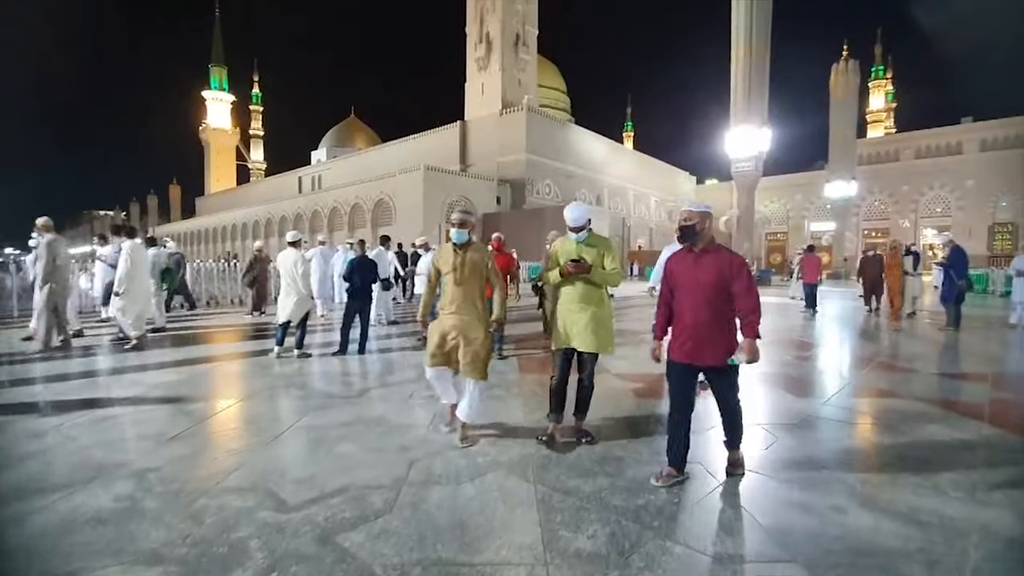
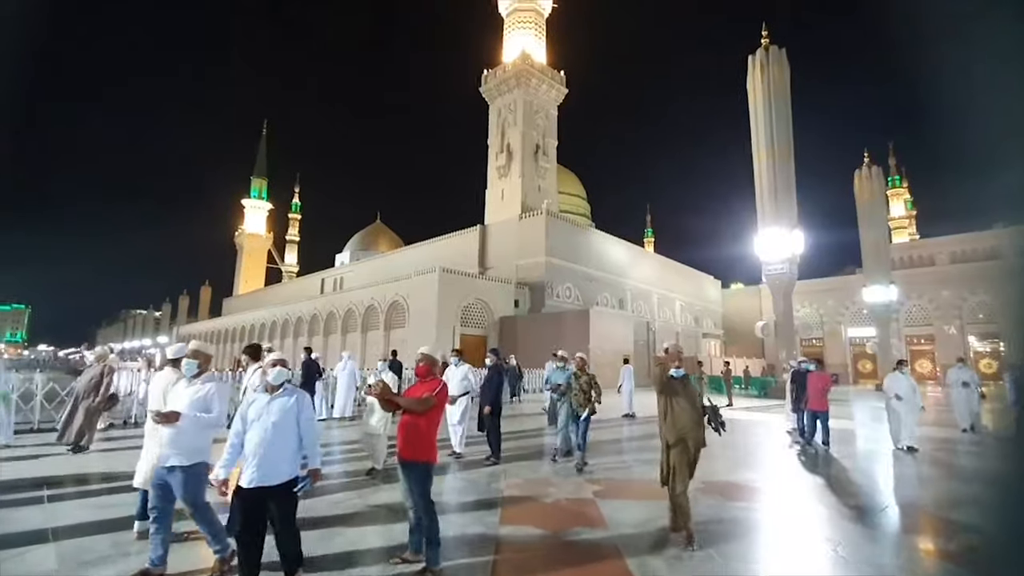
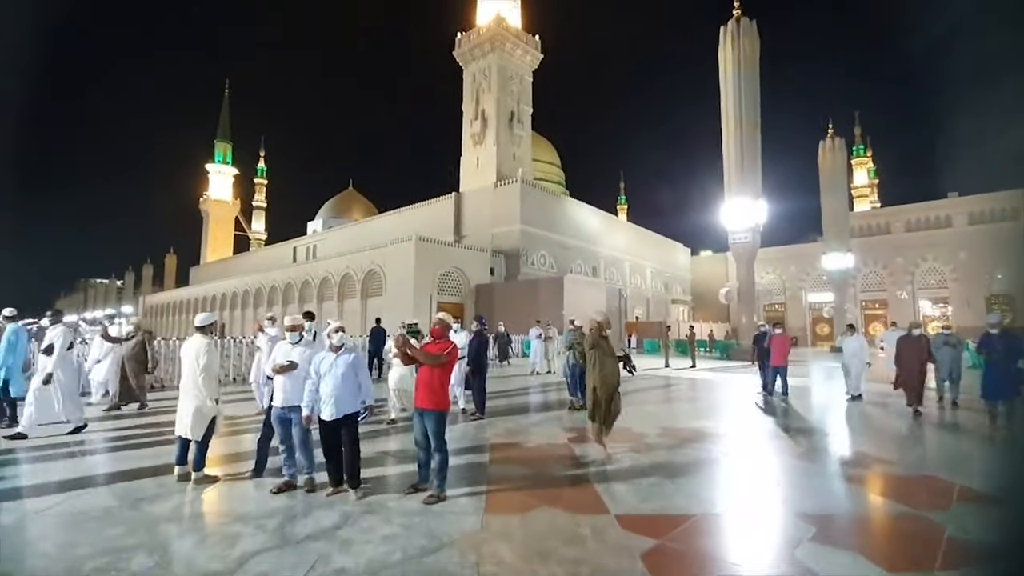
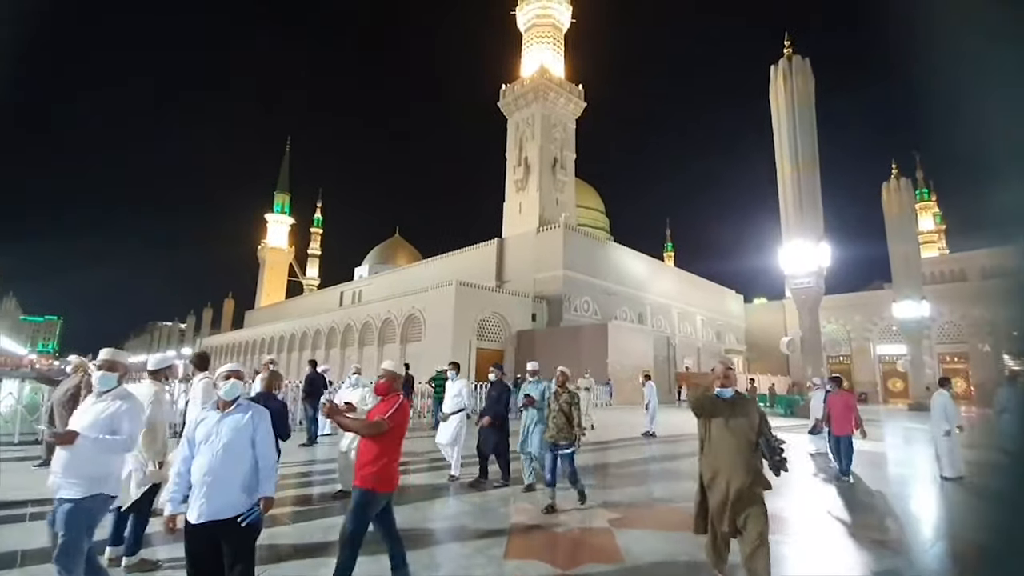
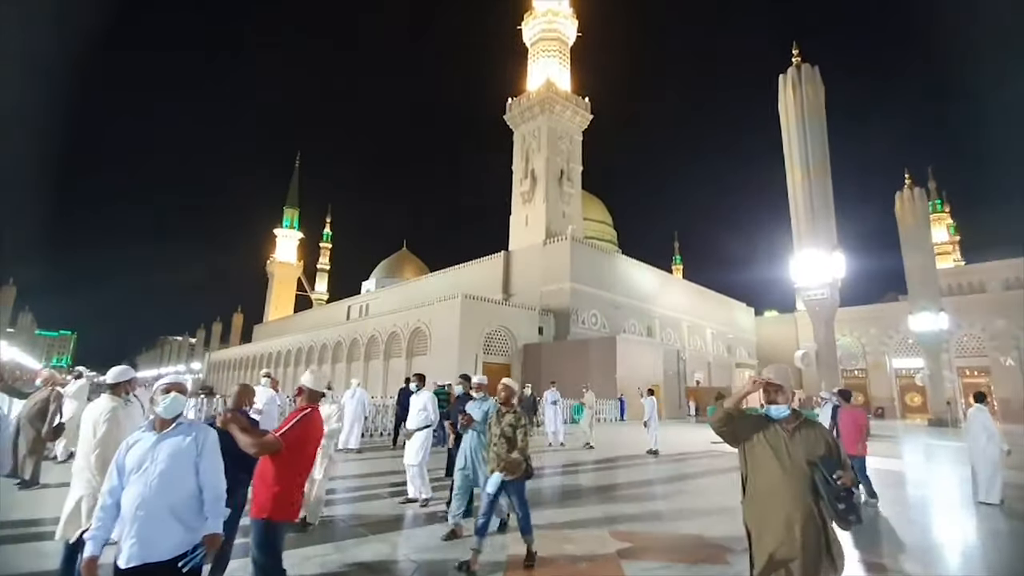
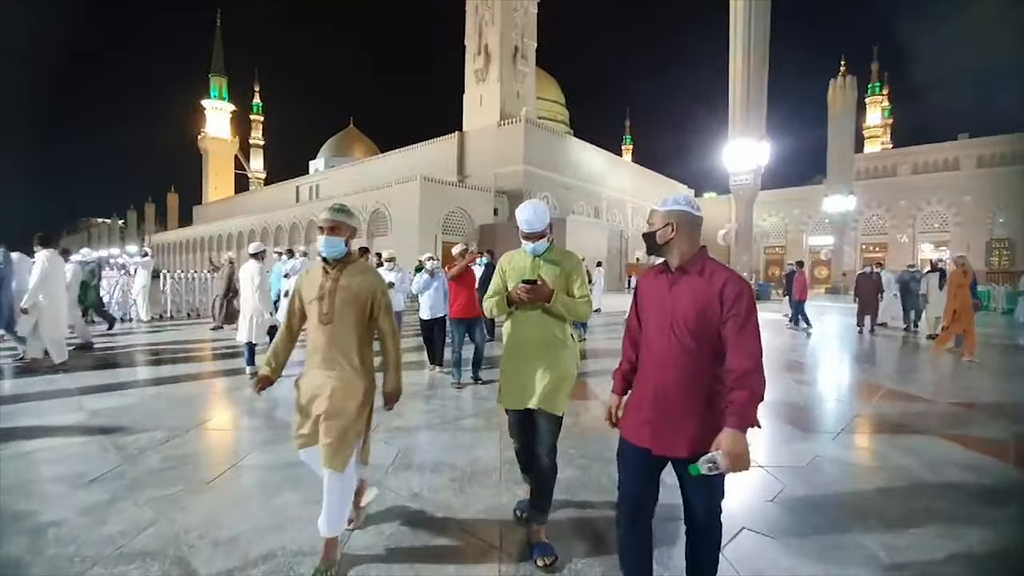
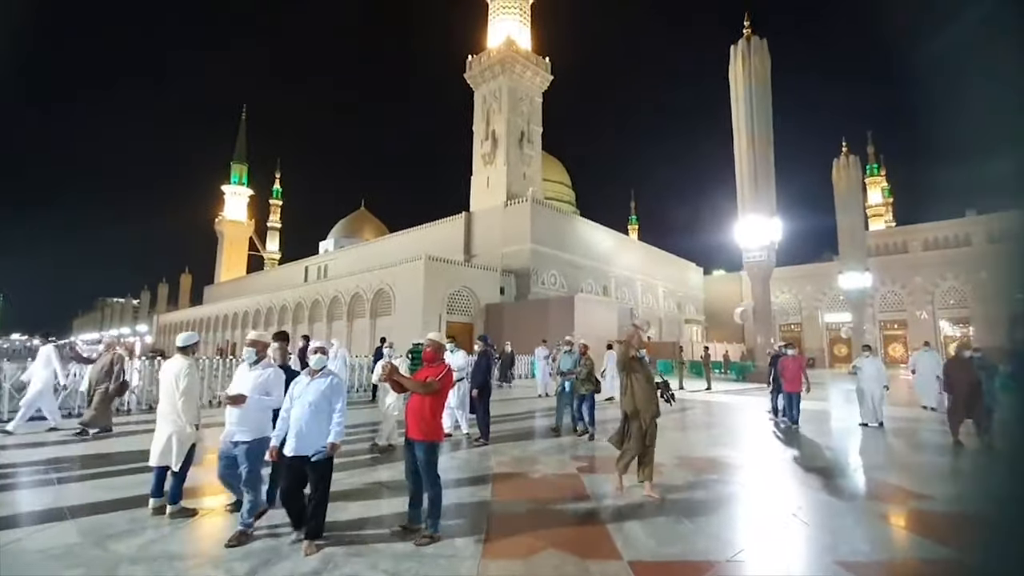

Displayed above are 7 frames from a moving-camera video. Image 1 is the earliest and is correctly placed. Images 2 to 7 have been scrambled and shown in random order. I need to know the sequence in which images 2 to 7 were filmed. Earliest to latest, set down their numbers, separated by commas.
6, 3, 7, 2, 4, 5
